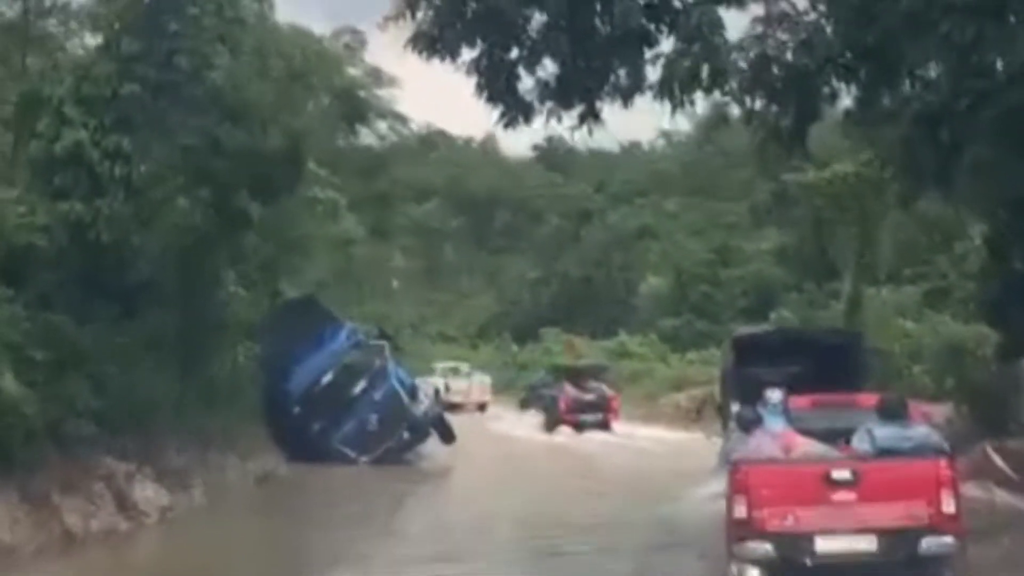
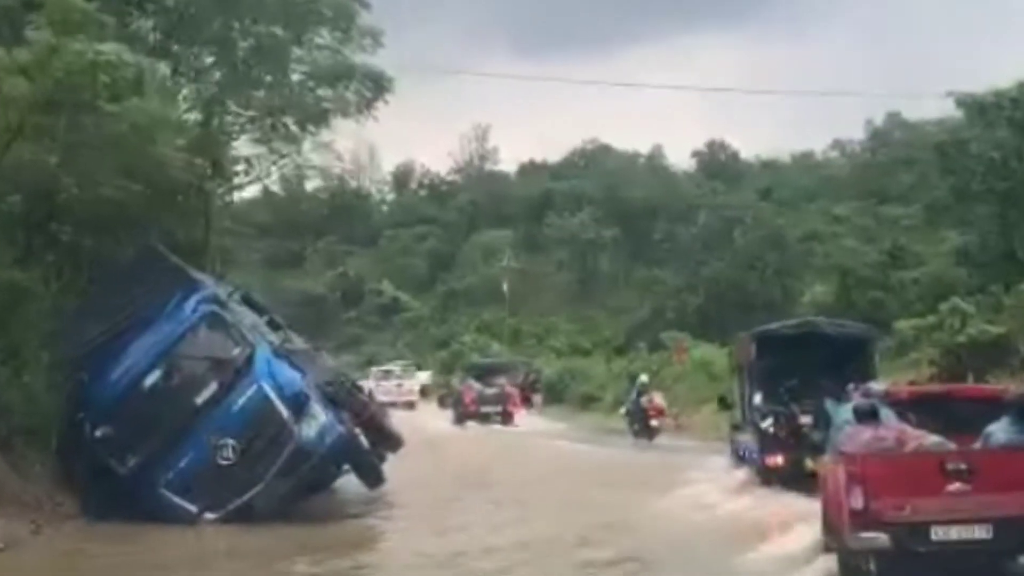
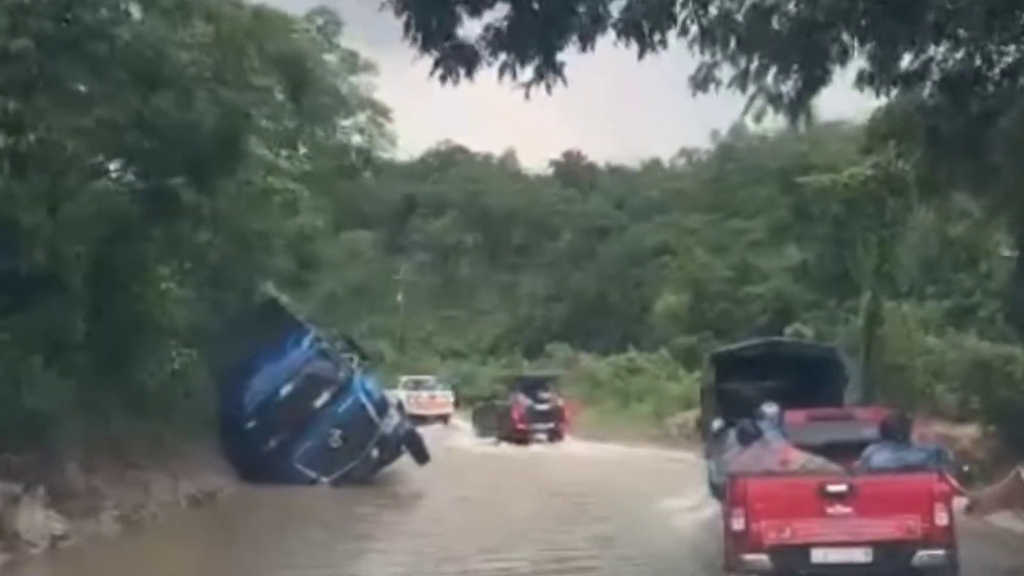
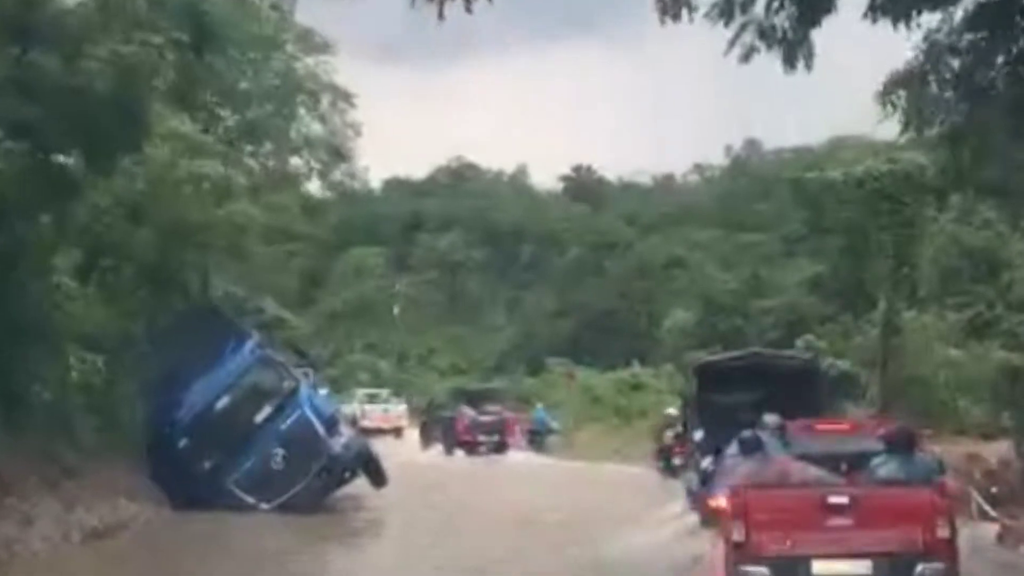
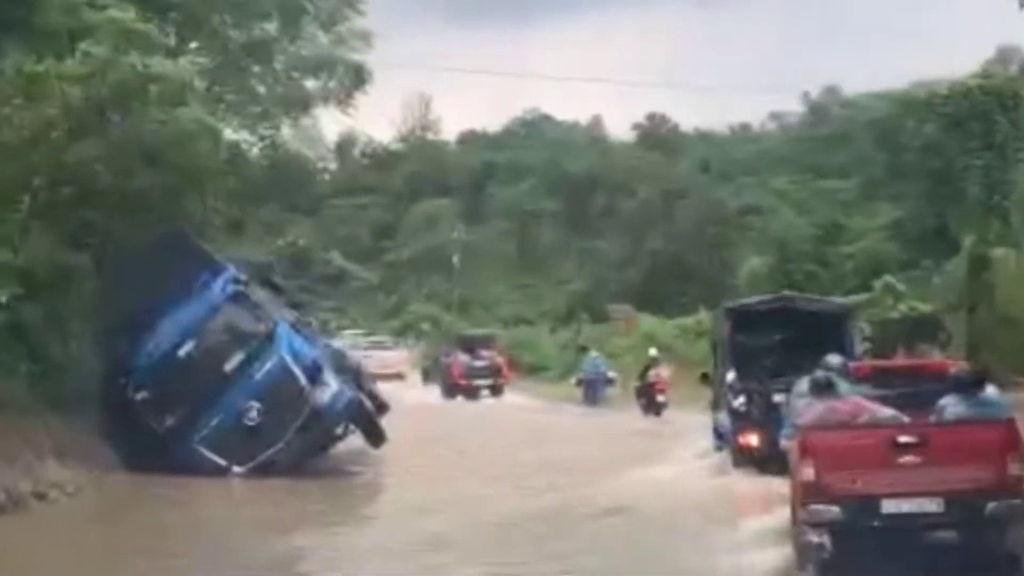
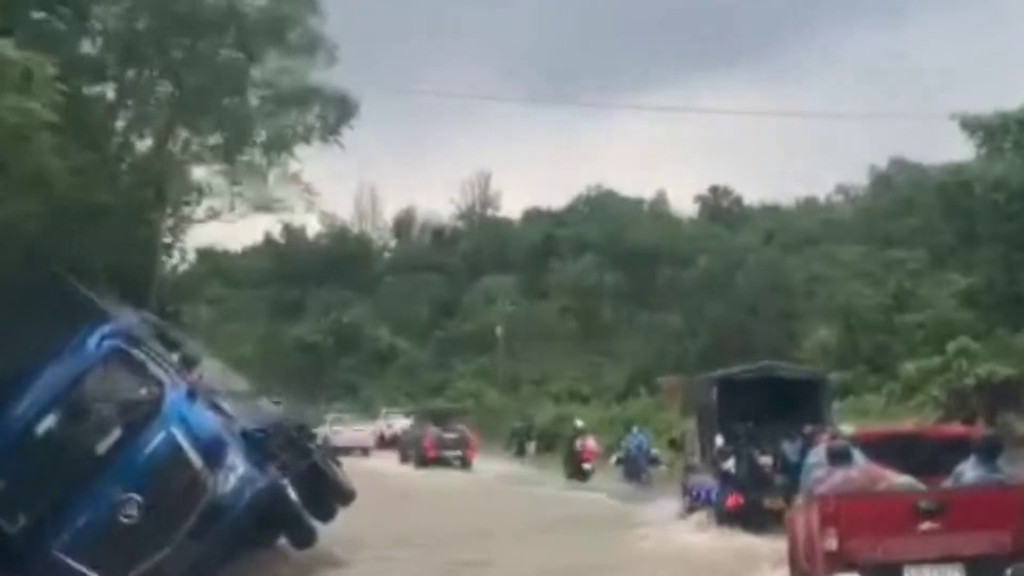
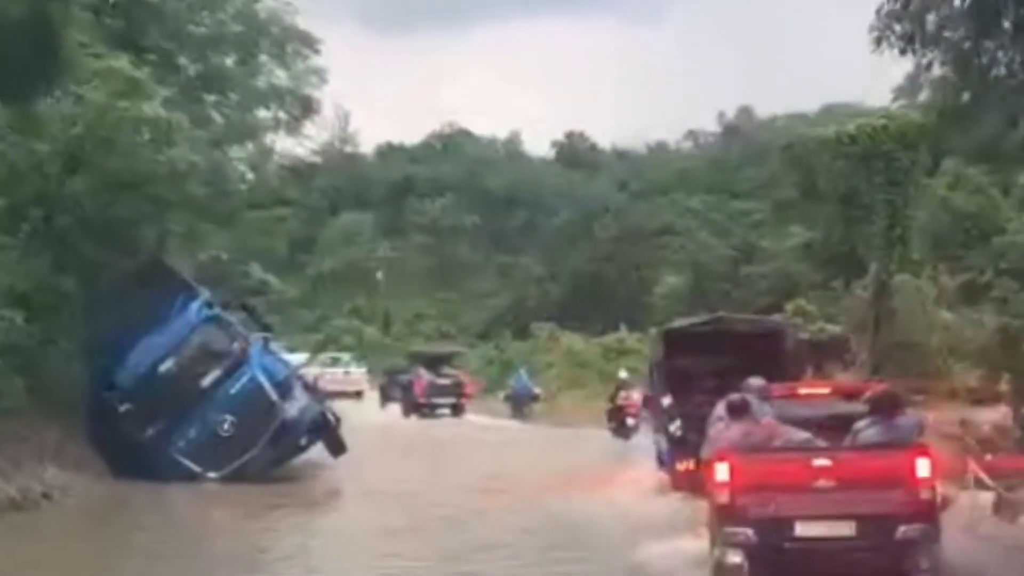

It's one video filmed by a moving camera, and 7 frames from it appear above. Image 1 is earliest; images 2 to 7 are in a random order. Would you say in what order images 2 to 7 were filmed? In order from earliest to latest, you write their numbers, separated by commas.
3, 4, 7, 5, 2, 6
